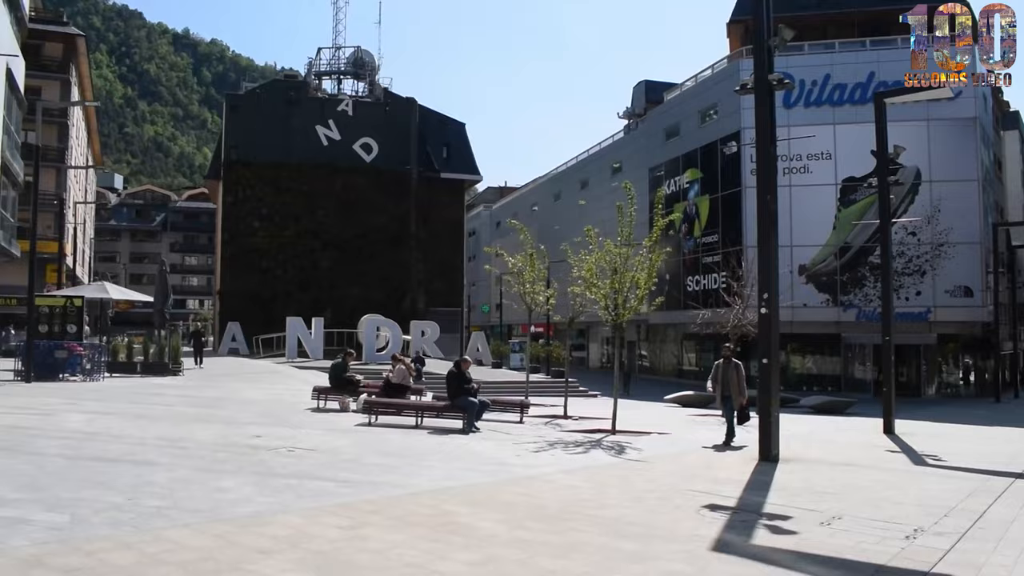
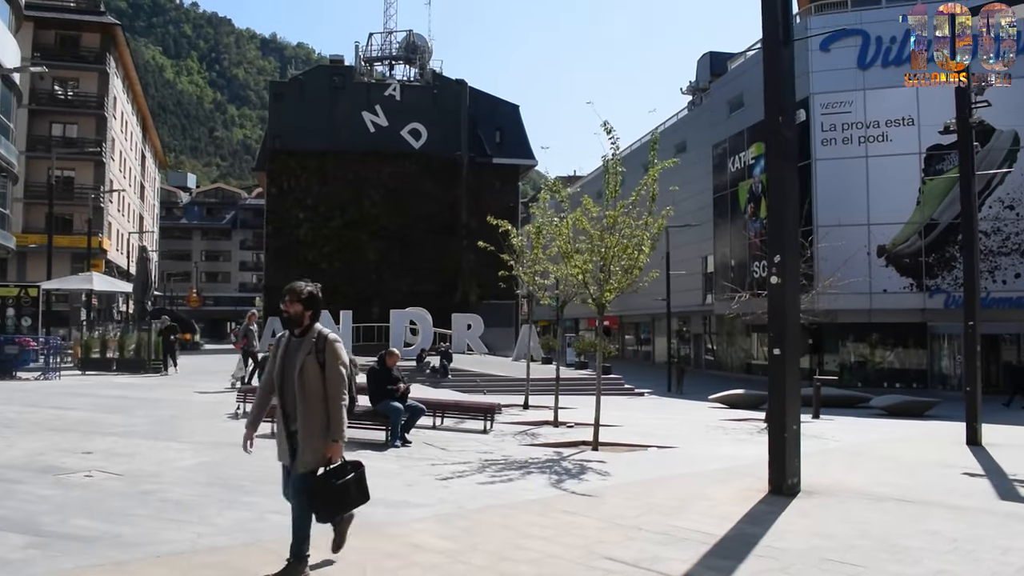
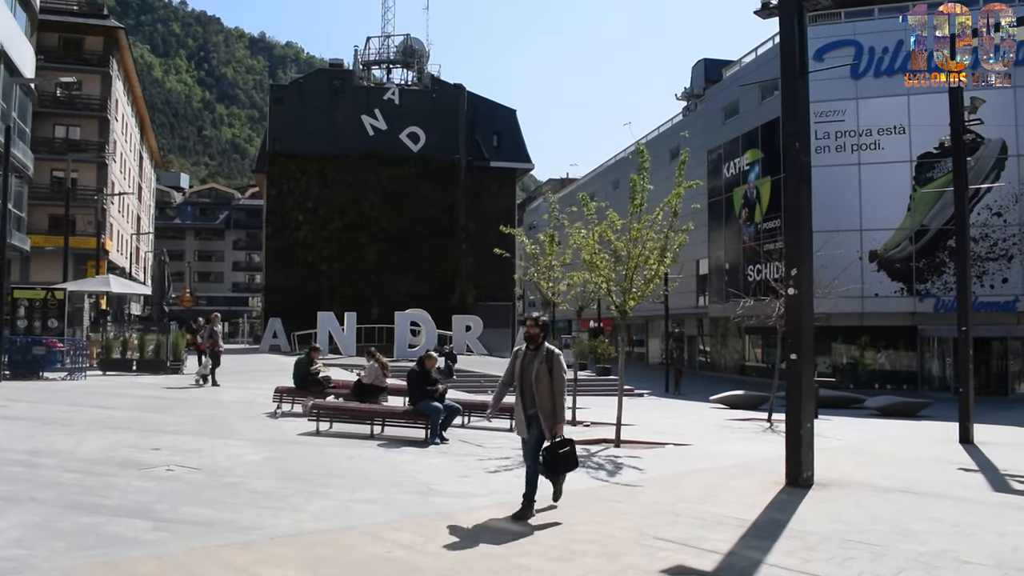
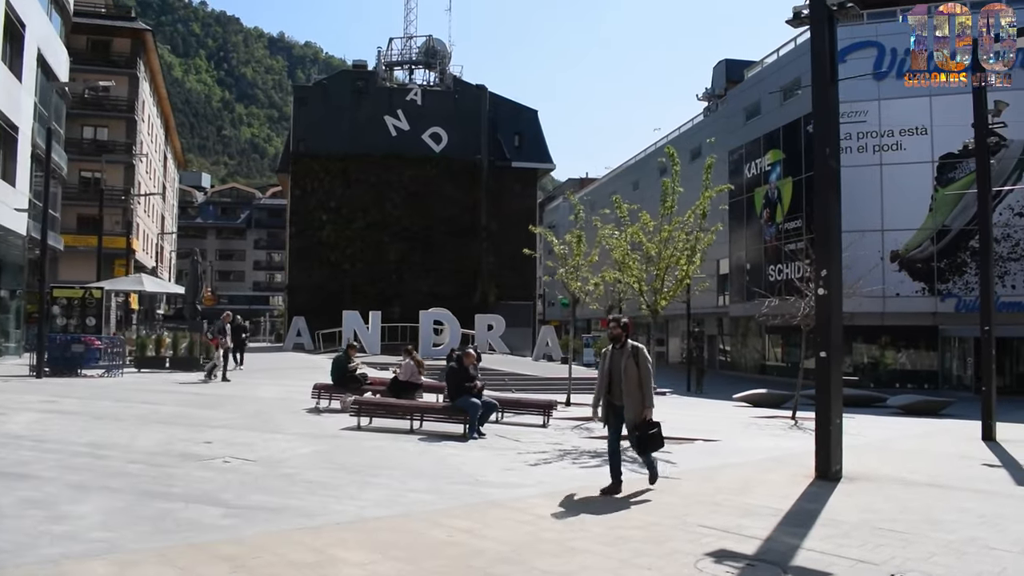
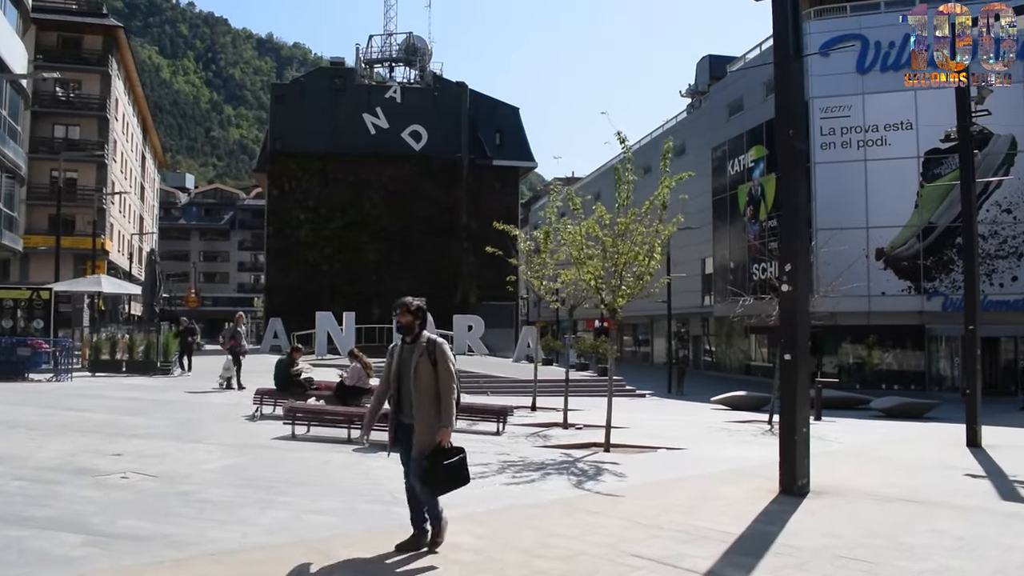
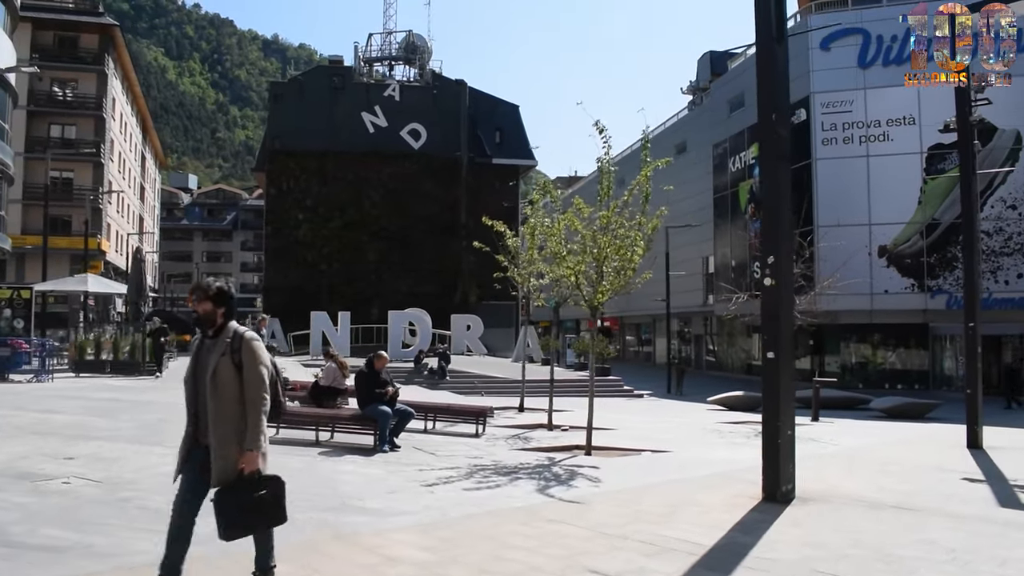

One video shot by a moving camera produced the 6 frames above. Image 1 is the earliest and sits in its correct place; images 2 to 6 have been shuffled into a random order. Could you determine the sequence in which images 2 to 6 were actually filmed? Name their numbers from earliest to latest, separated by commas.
4, 3, 5, 2, 6
